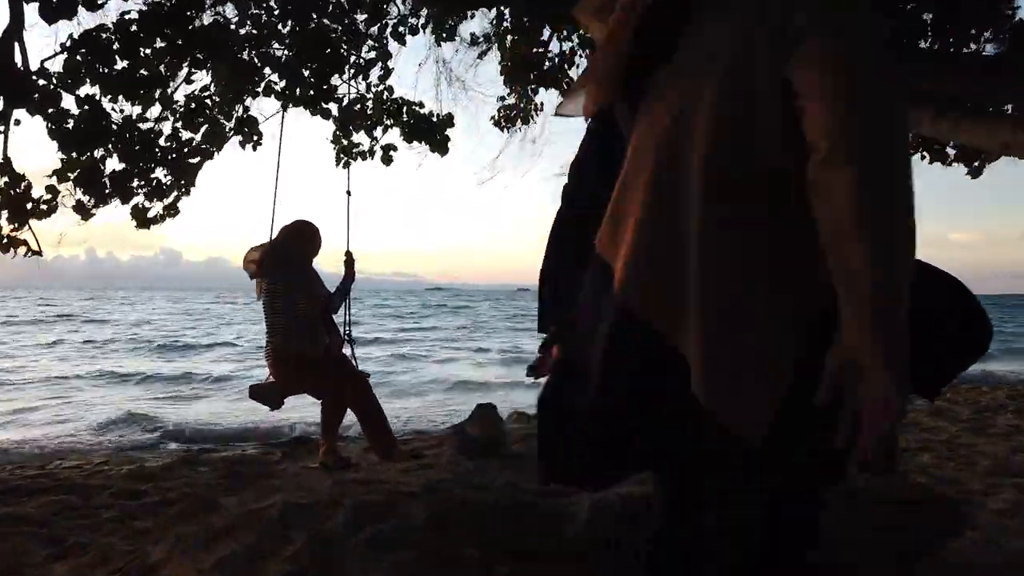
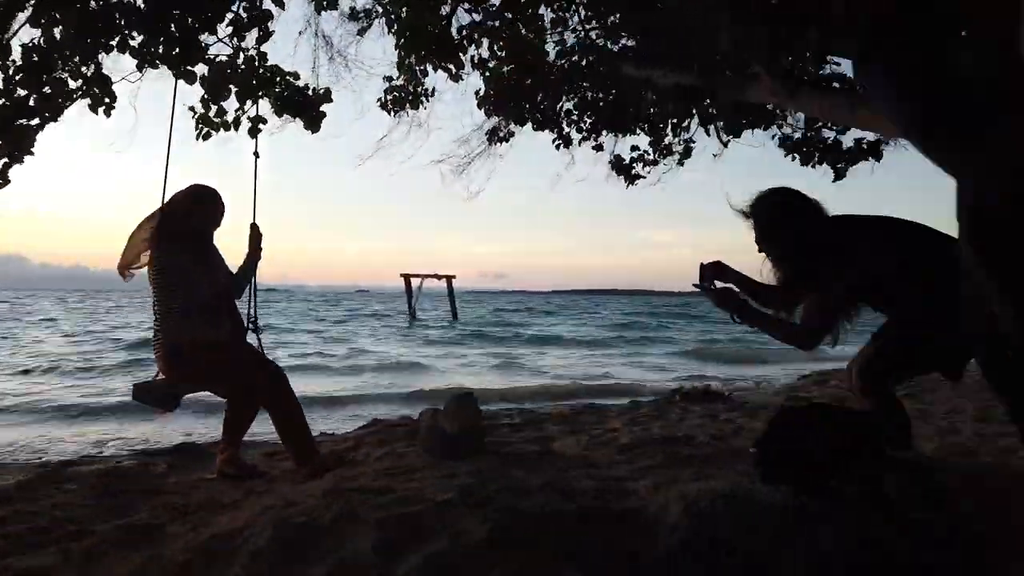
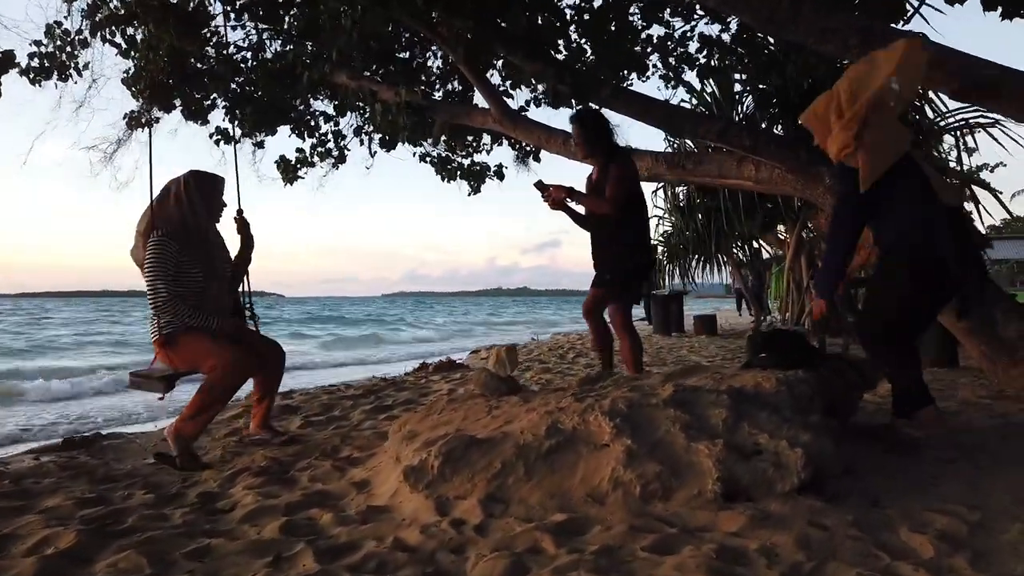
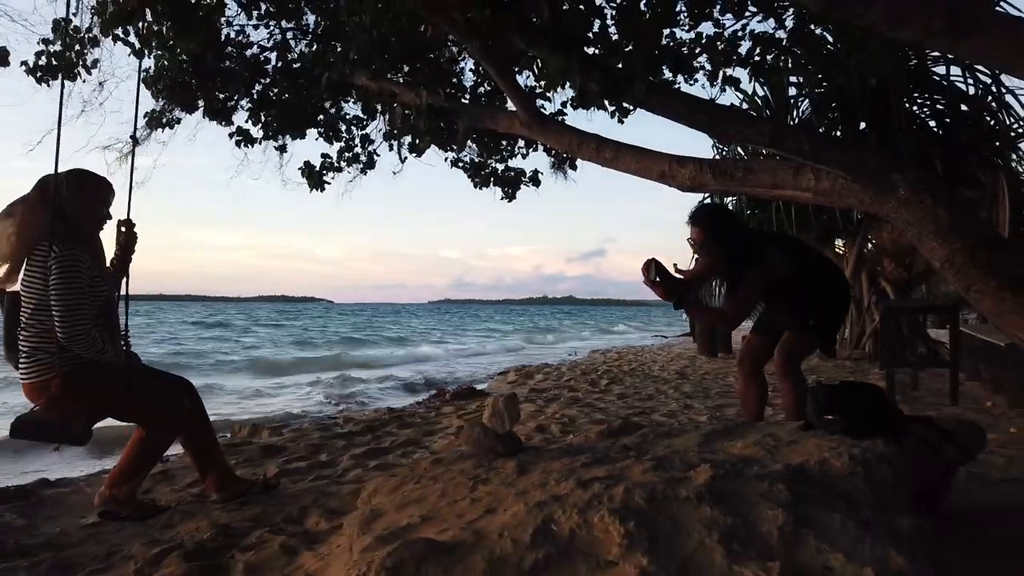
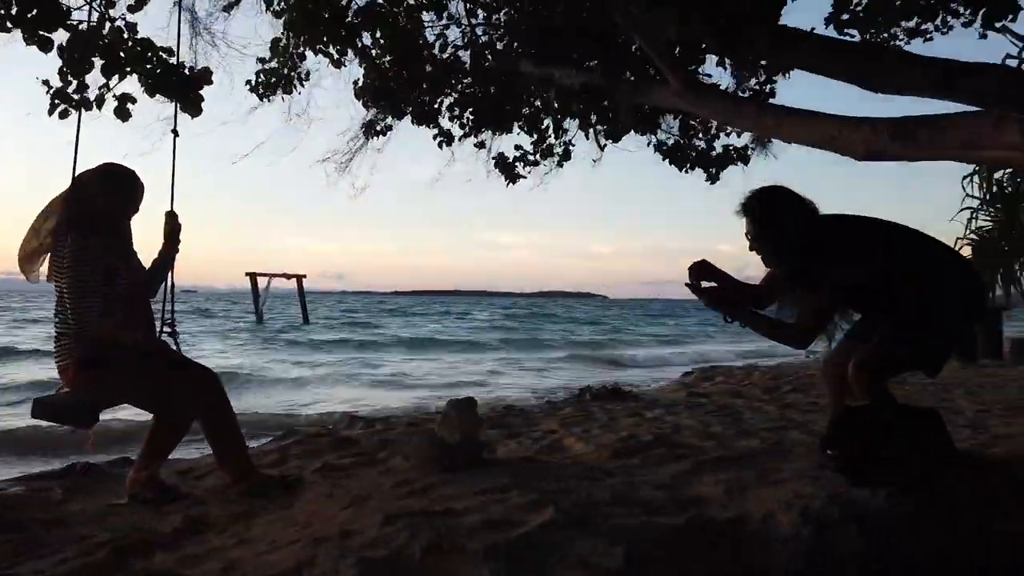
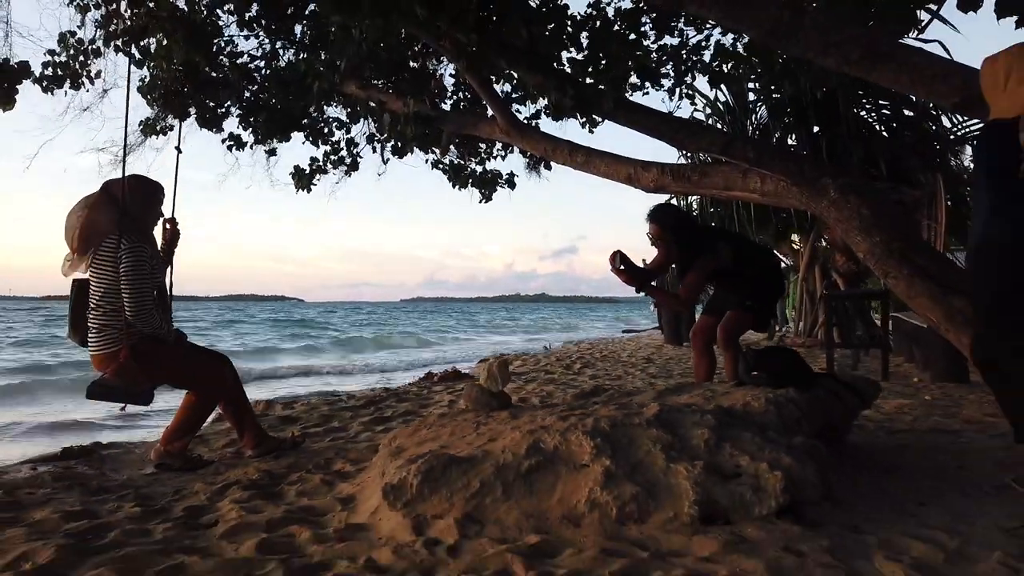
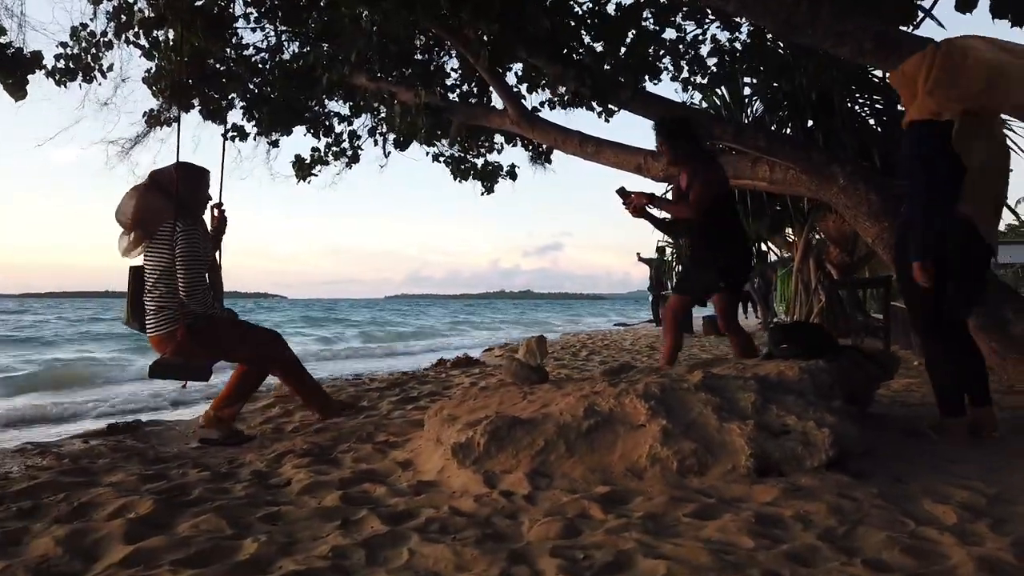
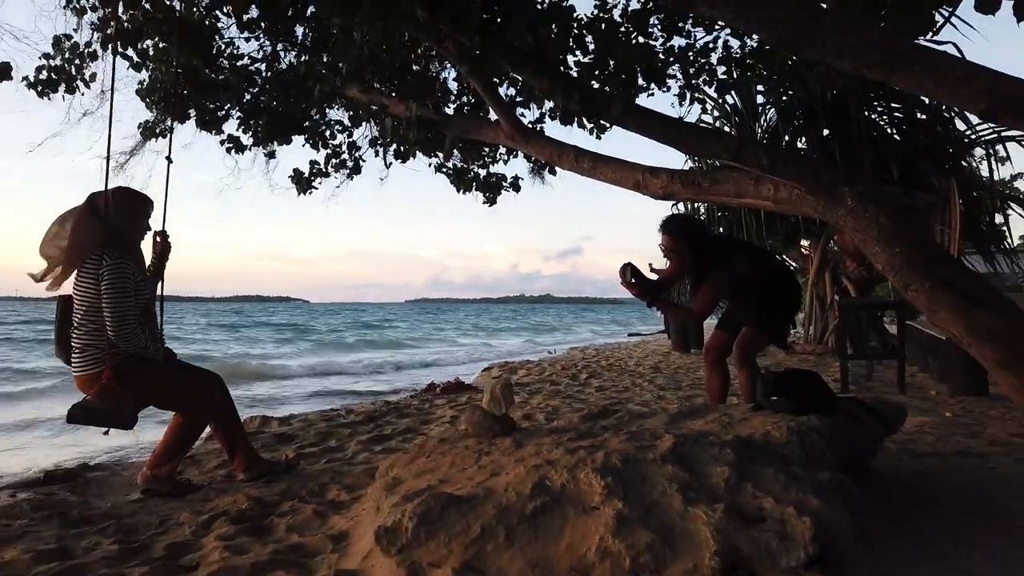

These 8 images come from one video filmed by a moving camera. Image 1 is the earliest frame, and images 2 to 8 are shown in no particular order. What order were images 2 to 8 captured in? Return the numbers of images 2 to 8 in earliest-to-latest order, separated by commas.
2, 5, 4, 8, 6, 7, 3
